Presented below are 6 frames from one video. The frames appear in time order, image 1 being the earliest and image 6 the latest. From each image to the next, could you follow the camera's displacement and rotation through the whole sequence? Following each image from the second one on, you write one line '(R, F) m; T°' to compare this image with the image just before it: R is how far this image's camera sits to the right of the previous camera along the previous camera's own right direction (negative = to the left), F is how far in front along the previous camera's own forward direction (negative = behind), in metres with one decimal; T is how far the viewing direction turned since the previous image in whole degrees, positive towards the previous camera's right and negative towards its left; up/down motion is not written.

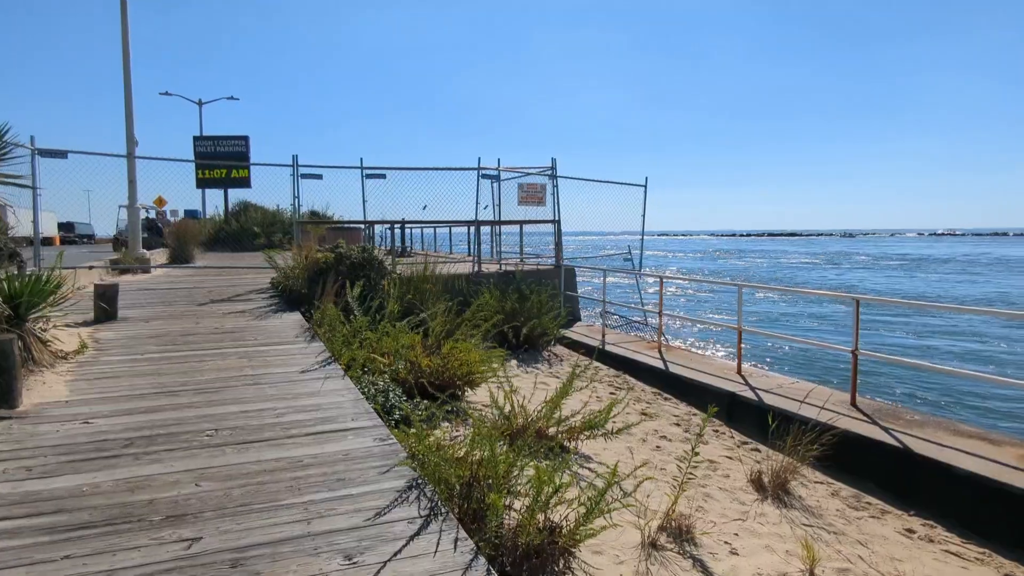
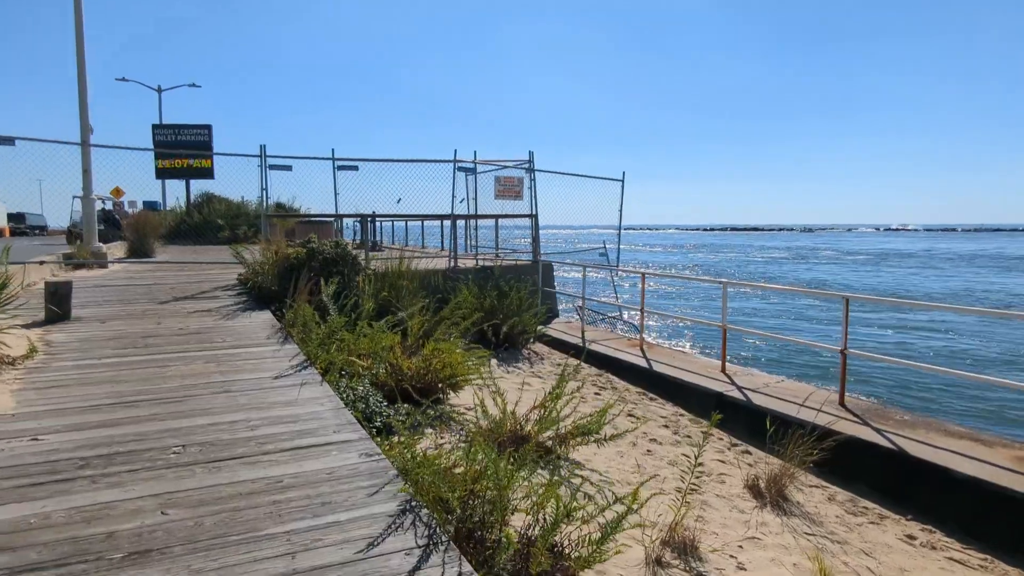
(-0.1, +0.3) m; +3°
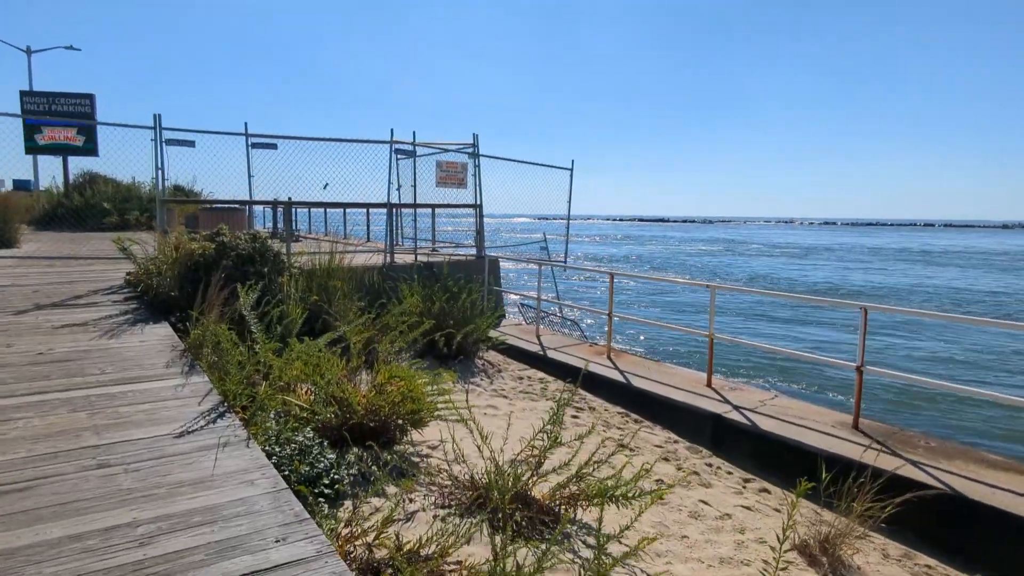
(-0.4, +1.1) m; +8°
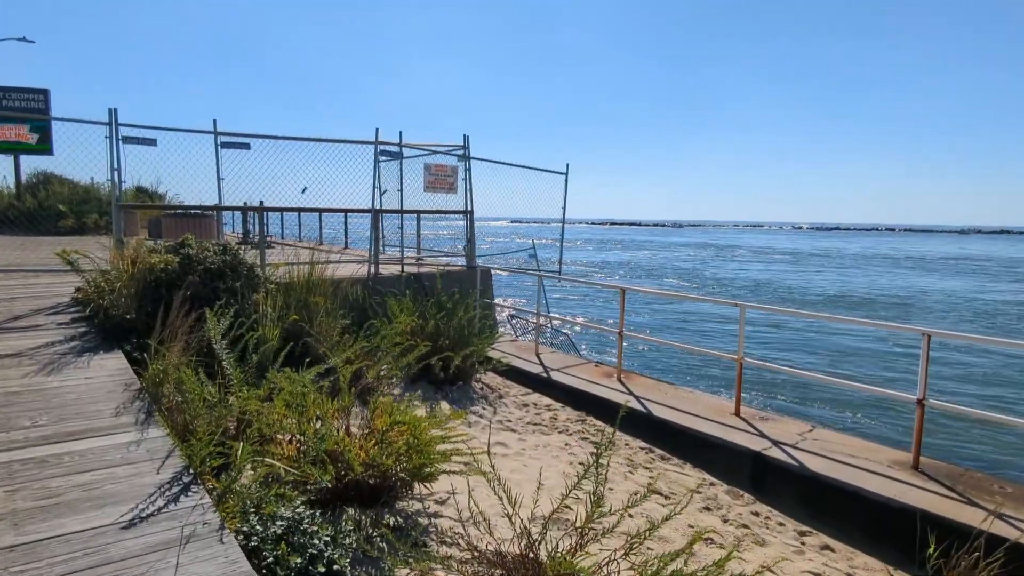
(-0.3, +0.7) m; +3°
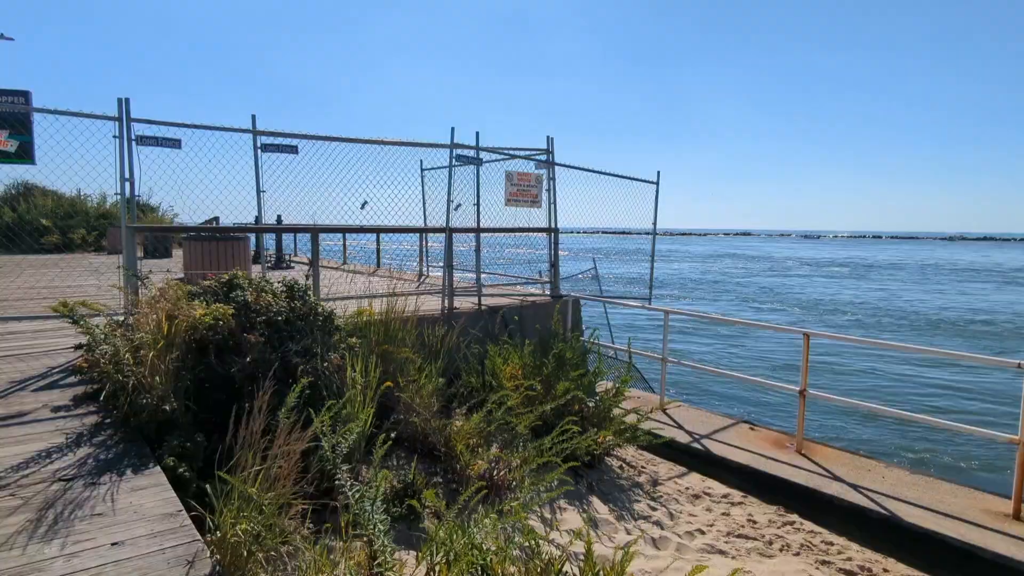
(-1.3, +1.7) m; +1°
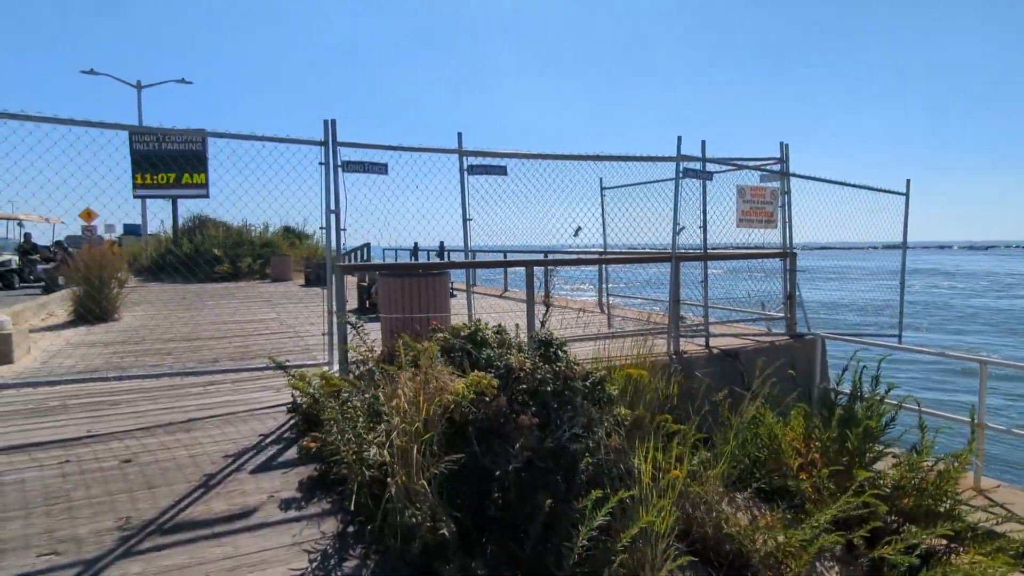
(-1.0, +1.0) m; -11°
